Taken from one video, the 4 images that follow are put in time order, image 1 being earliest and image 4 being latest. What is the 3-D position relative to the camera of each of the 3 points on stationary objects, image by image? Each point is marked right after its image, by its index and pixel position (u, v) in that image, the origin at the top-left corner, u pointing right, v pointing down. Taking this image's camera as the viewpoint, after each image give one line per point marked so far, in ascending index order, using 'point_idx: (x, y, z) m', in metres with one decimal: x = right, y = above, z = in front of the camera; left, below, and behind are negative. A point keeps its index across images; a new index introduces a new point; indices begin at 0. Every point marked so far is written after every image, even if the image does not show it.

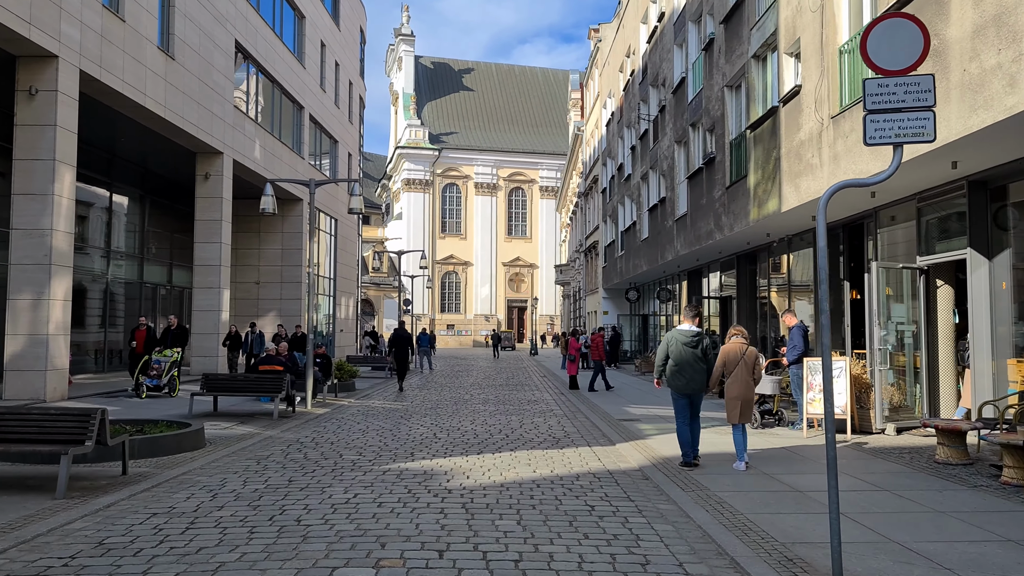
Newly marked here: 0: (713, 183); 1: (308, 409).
0: (+5.2, +2.7, +18.9) m
1: (-4.5, -2.6, +15.9) m
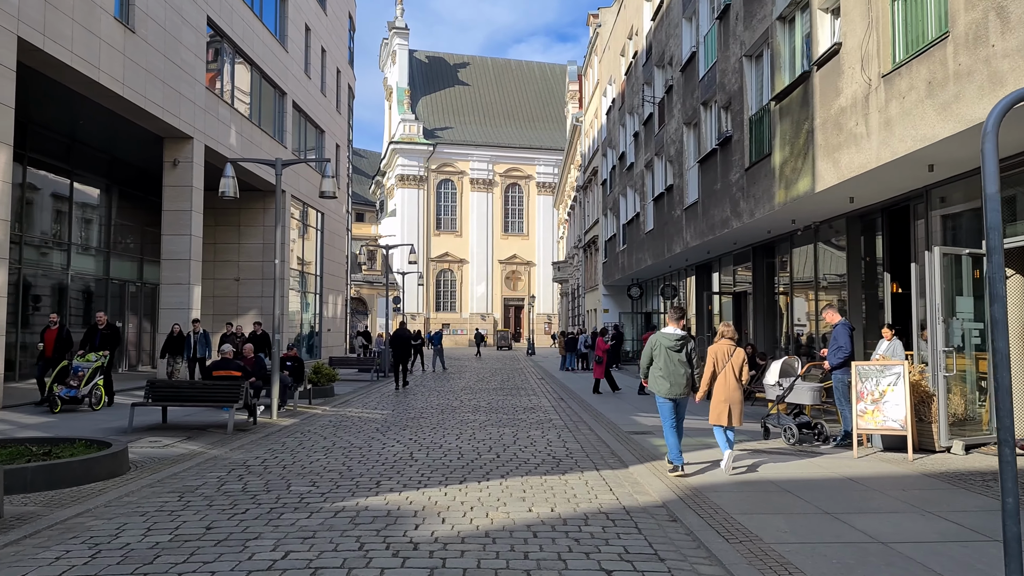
0: (+5.0, +2.8, +17.0) m
1: (-4.6, -2.5, +14.0) m
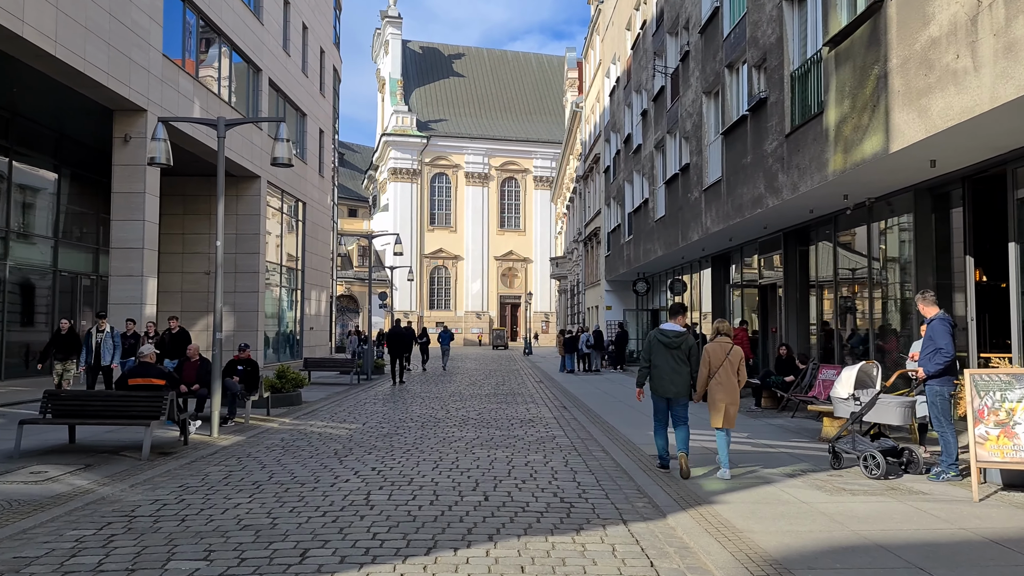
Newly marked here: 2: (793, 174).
0: (+4.9, +3.0, +14.4) m
1: (-4.7, -2.3, +11.4) m
2: (+5.0, +2.0, +12.9) m
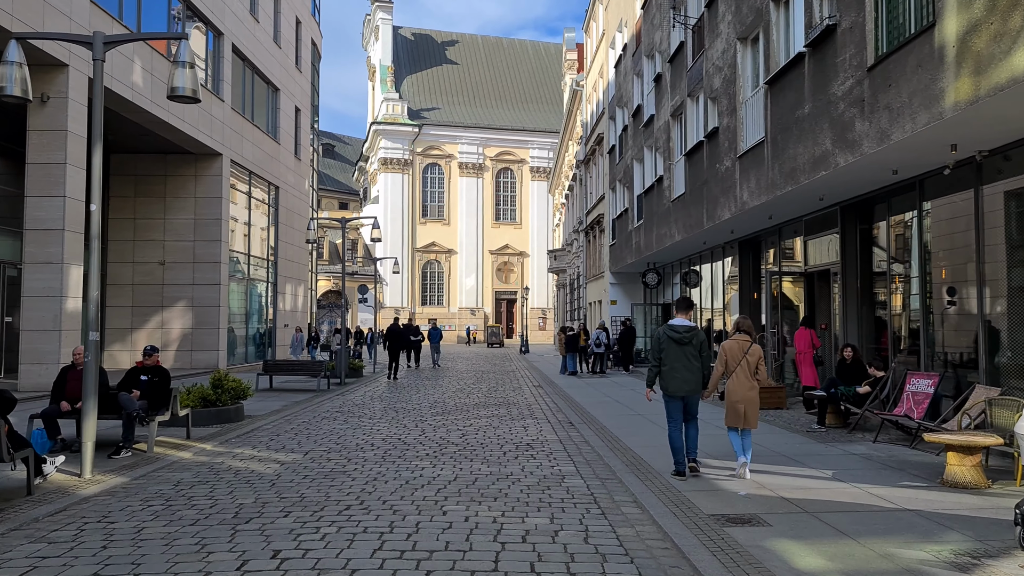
0: (+4.8, +3.3, +11.1) m
1: (-4.8, -2.1, +8.1) m
2: (+4.9, +2.2, +9.7) m
